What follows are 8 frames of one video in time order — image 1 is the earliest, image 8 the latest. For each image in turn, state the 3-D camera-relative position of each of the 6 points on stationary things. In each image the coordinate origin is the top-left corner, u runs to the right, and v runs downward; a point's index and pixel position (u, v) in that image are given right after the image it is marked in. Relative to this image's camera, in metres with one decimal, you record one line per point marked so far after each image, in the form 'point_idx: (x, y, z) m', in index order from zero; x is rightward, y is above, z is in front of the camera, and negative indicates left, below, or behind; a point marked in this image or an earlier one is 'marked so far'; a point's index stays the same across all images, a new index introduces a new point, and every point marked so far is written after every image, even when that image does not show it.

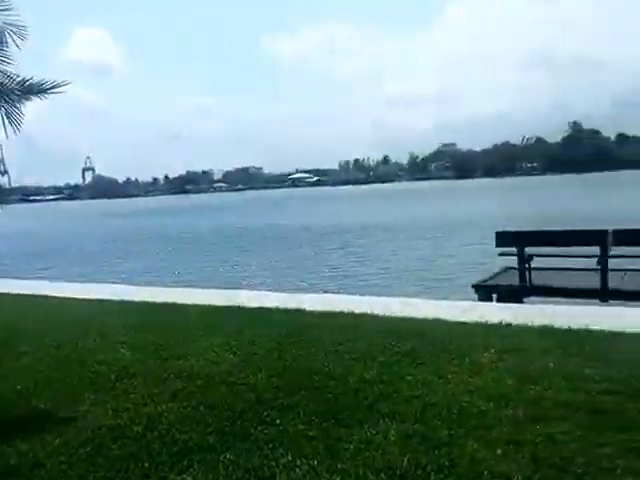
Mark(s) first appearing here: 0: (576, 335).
0: (+2.7, -1.0, +5.6) m
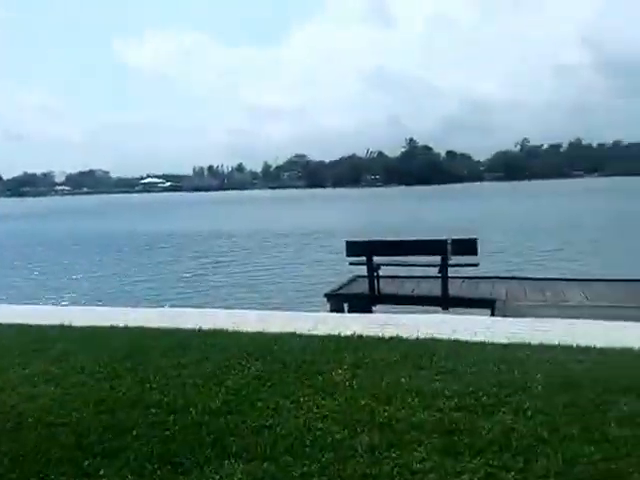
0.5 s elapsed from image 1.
0: (+1.2, -1.1, +5.7) m
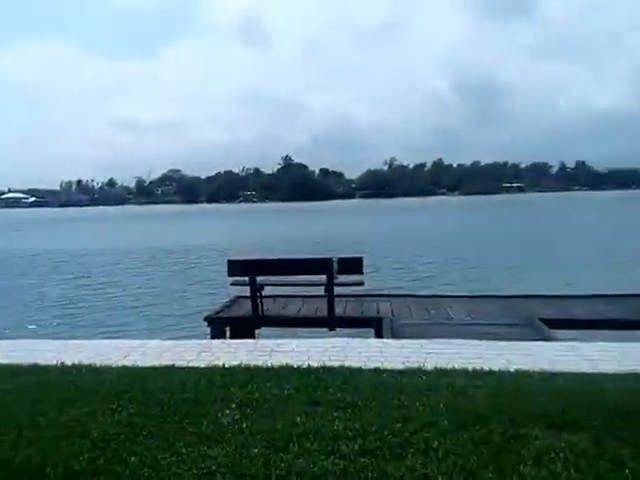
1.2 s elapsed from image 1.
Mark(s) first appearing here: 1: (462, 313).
0: (+0.2, -1.3, +5.3) m
1: (+2.4, -1.3, +9.5) m
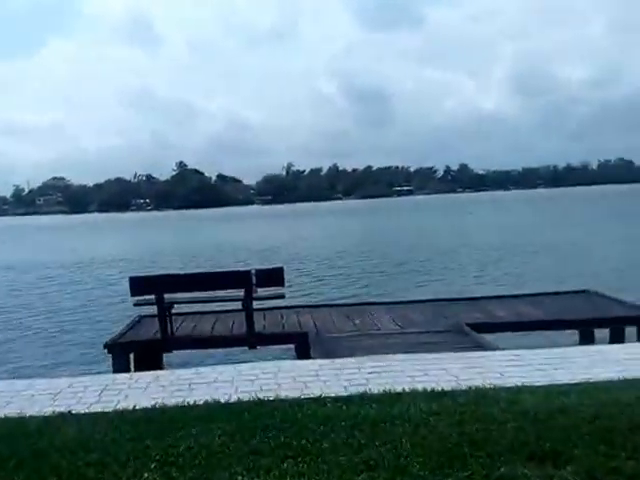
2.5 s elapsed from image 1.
0: (-0.4, -1.4, +4.6) m
1: (+1.1, -1.4, +9.1) m
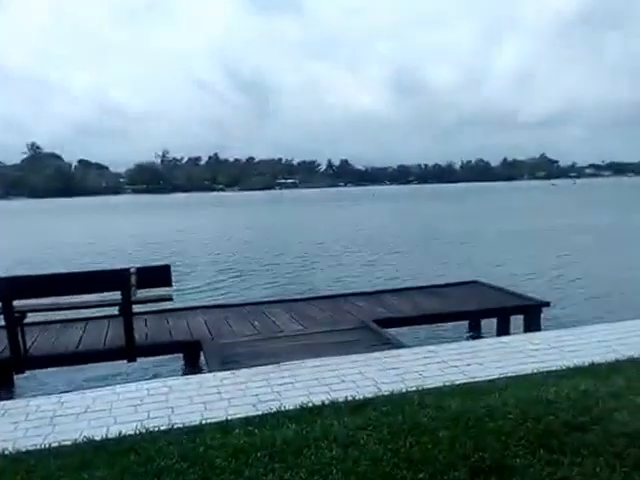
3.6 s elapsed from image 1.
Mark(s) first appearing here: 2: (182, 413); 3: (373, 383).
0: (-1.0, -1.3, +3.7) m
1: (-0.4, -1.3, +8.4) m
2: (-1.1, -1.3, +4.4) m
3: (+0.4, -1.2, +4.8) m
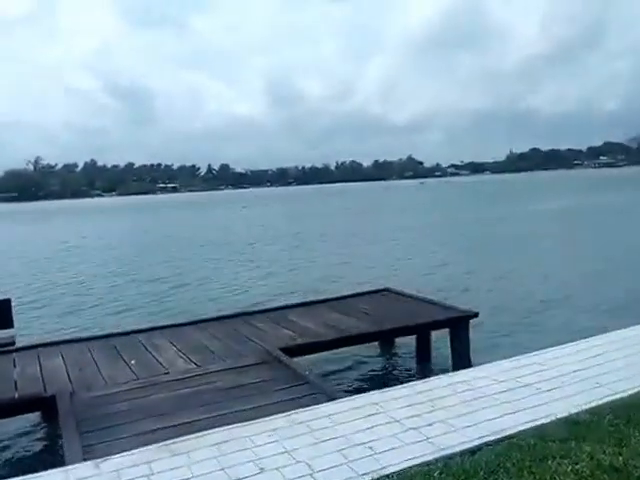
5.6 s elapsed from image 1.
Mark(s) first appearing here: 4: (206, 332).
0: (-1.3, -1.5, +2.0) m
1: (-1.6, -1.5, +6.7) m
2: (-1.5, -1.5, +2.6) m
3: (-0.1, -1.4, +3.4) m
4: (-1.6, -1.3, +8.3) m
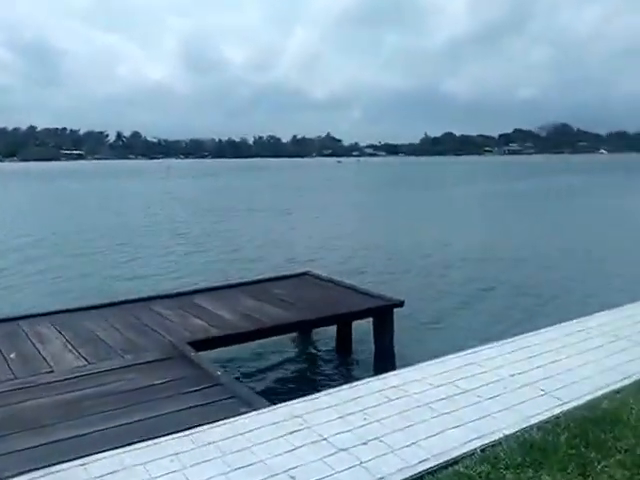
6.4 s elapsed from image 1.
0: (-1.5, -1.5, +1.1) m
1: (-2.5, -1.2, +5.7) m
2: (-1.8, -1.4, +1.7) m
3: (-0.5, -1.3, +2.6) m
4: (-2.8, -1.0, +7.3) m
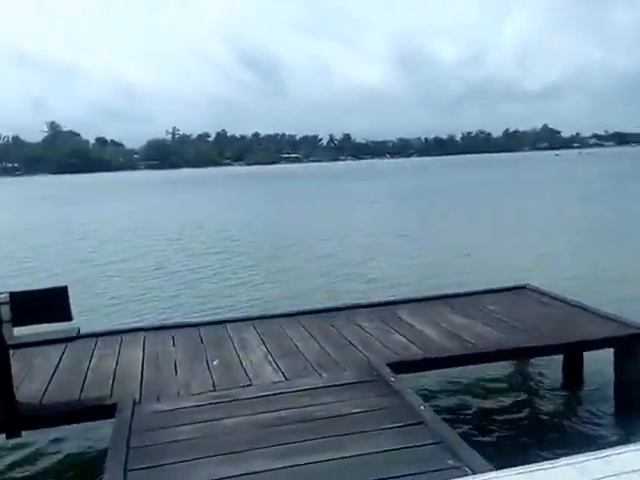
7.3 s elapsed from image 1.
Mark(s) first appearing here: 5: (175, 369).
0: (-1.1, -1.6, +0.7) m
1: (-0.5, -1.3, +5.4) m
2: (-1.2, -1.5, +1.4) m
3: (+0.3, -1.4, +1.9) m
4: (-0.2, -1.1, +7.0) m
5: (-1.5, -1.3, +5.7) m
